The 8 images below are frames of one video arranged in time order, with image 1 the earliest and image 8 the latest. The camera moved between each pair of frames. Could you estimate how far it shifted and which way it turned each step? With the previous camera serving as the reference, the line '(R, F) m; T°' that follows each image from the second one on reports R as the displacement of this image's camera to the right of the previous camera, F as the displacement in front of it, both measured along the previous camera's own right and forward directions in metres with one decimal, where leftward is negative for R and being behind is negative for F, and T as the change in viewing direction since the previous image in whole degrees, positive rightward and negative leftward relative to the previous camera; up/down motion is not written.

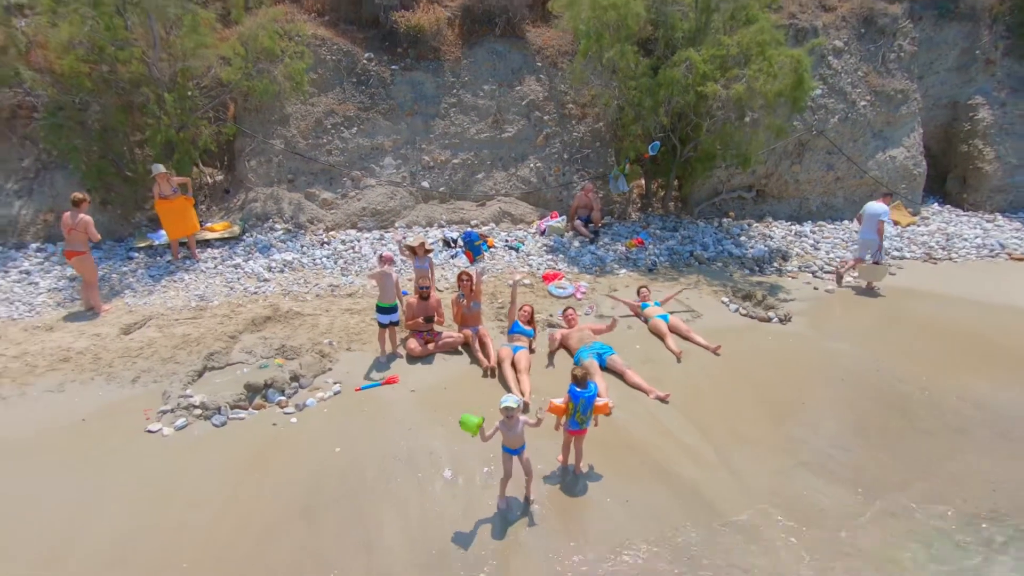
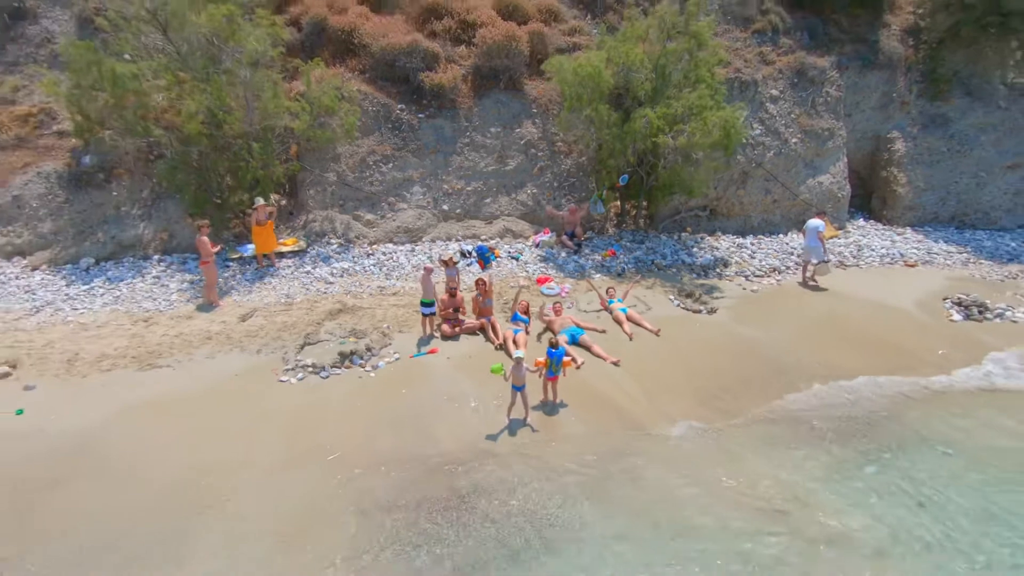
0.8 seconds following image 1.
(0.0, -1.2) m; 0°
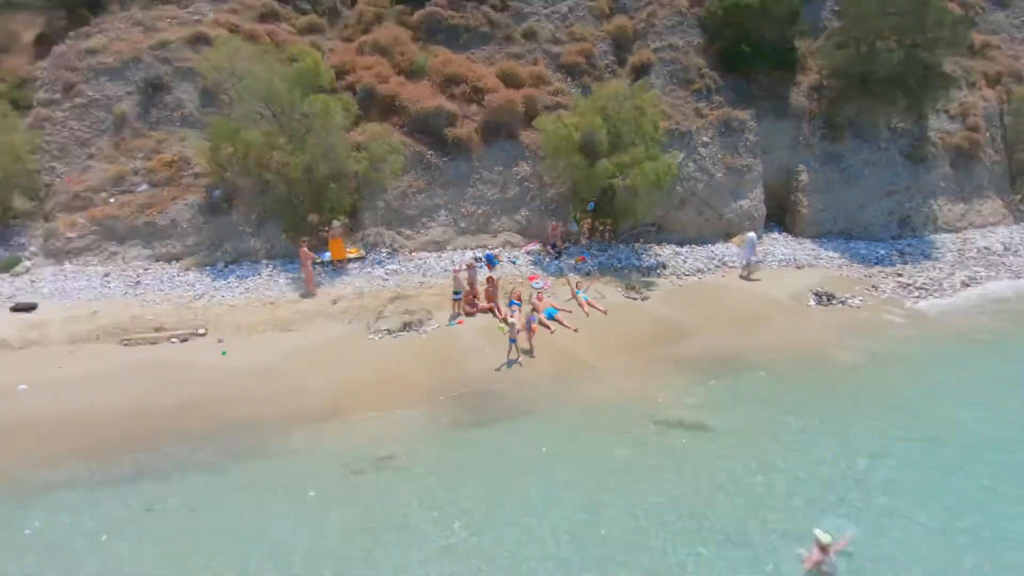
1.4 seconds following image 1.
(0.0, -2.0) m; 0°
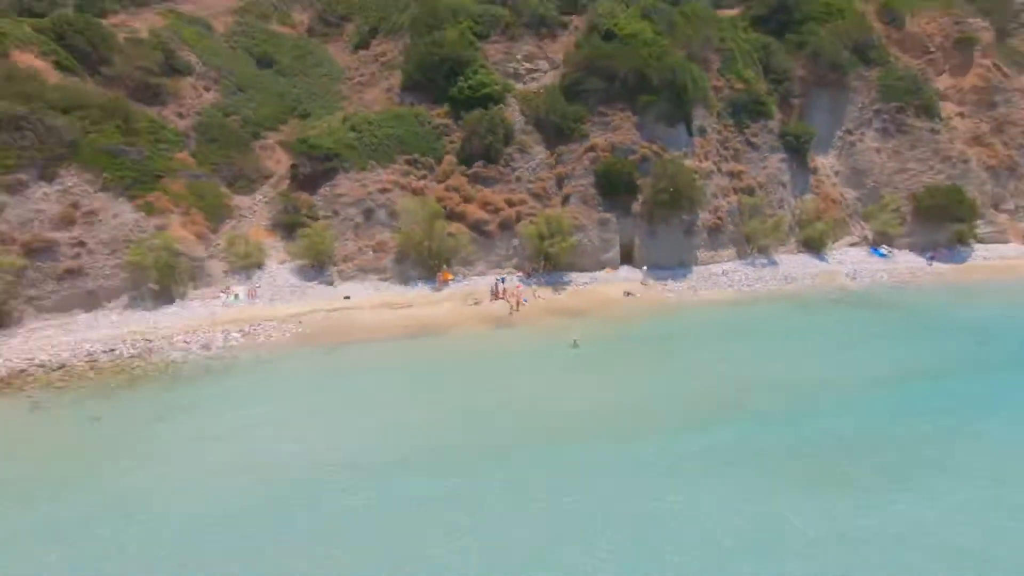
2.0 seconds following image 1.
(0.0, -10.9) m; 0°
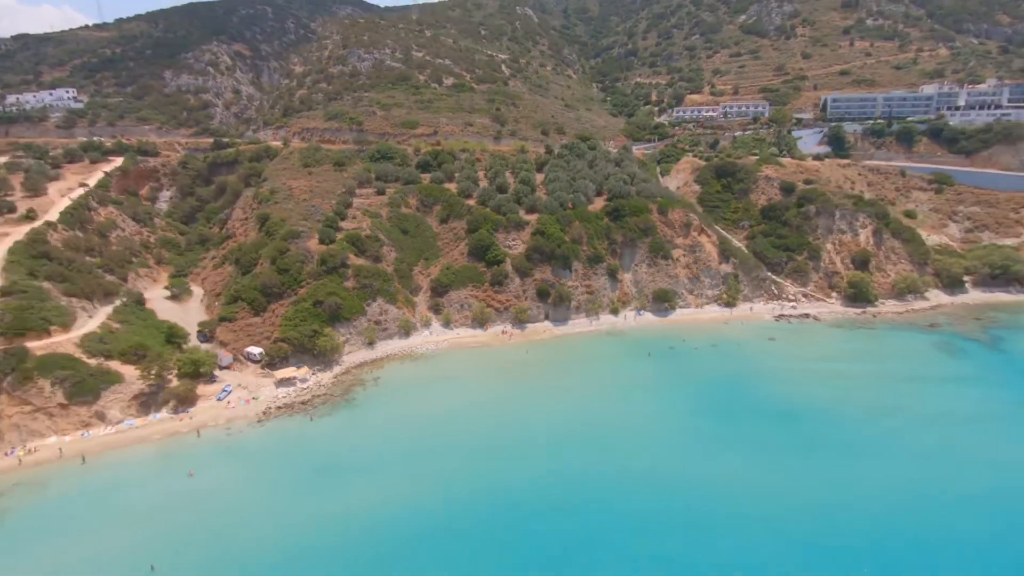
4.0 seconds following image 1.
(0.0, -38.0) m; 0°
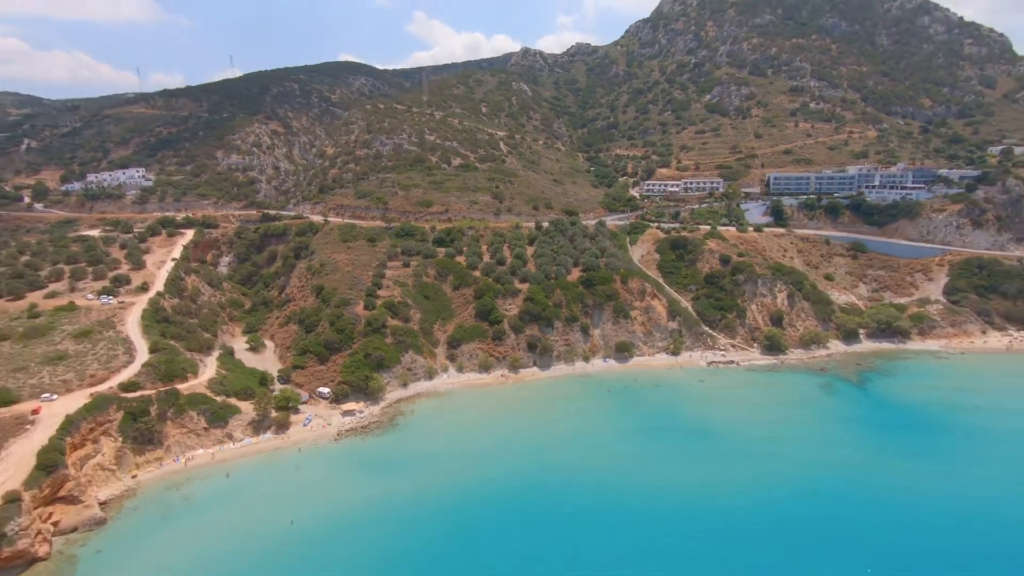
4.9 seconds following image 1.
(+0.2, -19.2) m; 0°
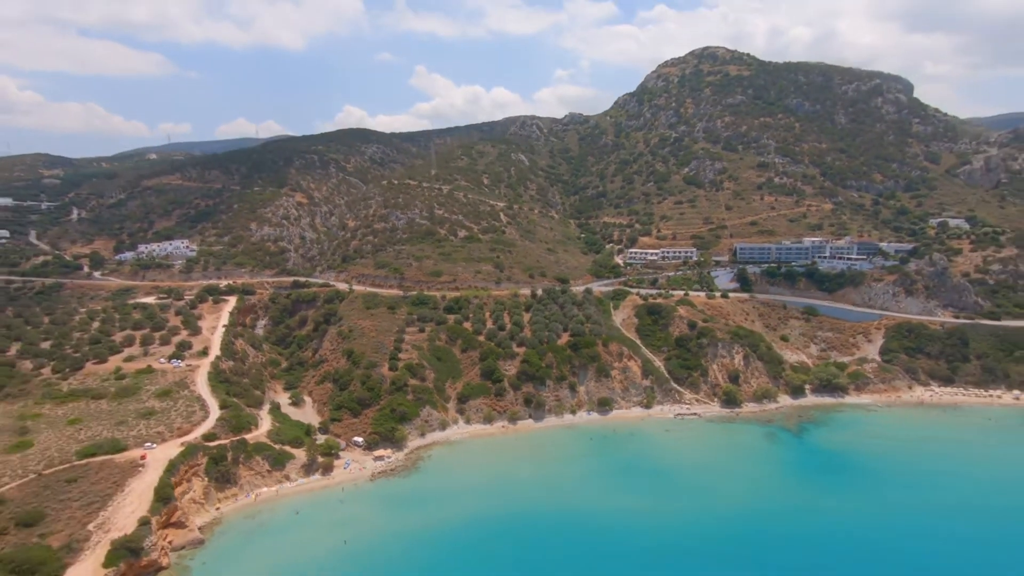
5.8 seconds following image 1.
(0.0, -16.5) m; 0°
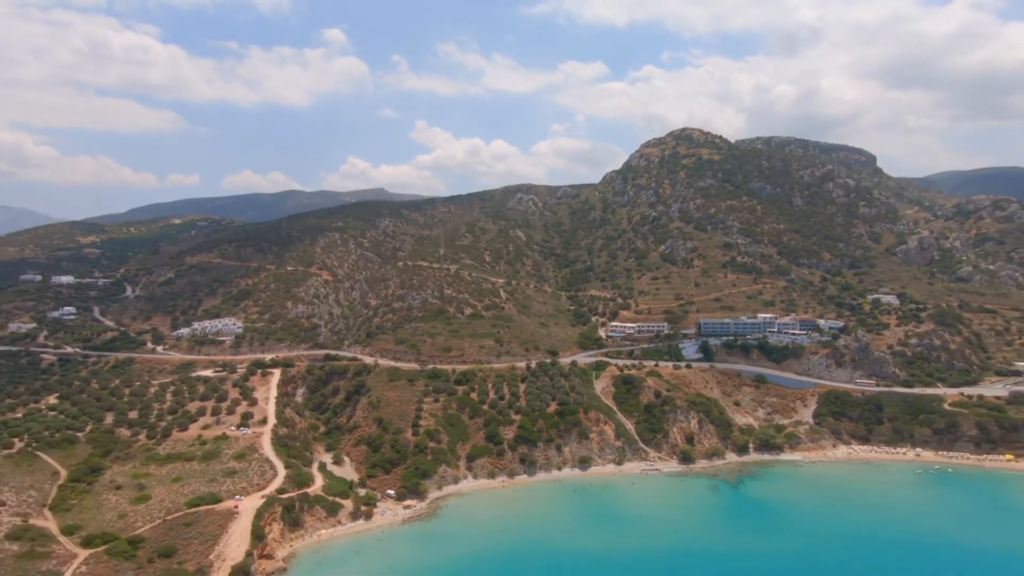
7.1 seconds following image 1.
(+0.5, -25.6) m; 0°
